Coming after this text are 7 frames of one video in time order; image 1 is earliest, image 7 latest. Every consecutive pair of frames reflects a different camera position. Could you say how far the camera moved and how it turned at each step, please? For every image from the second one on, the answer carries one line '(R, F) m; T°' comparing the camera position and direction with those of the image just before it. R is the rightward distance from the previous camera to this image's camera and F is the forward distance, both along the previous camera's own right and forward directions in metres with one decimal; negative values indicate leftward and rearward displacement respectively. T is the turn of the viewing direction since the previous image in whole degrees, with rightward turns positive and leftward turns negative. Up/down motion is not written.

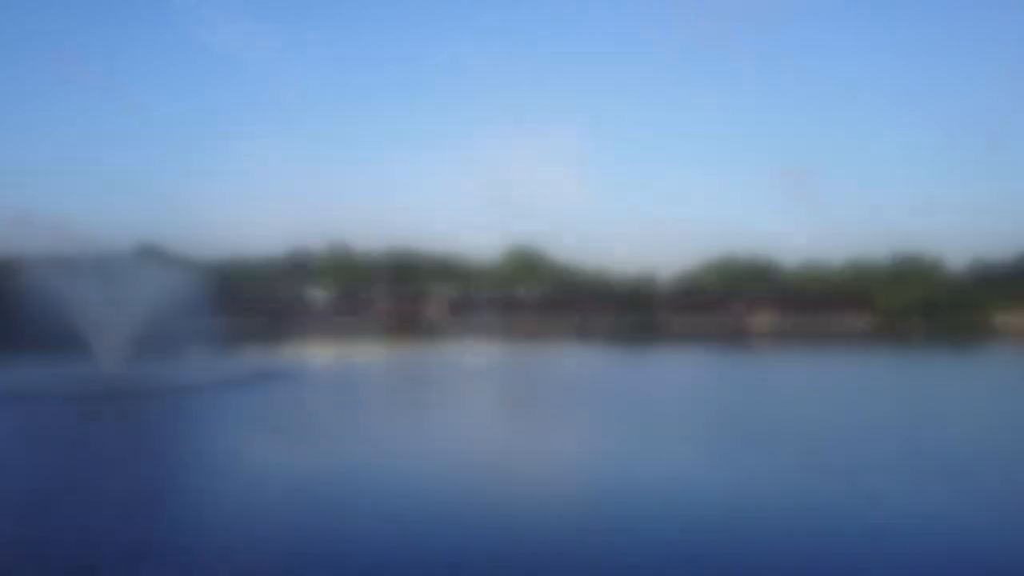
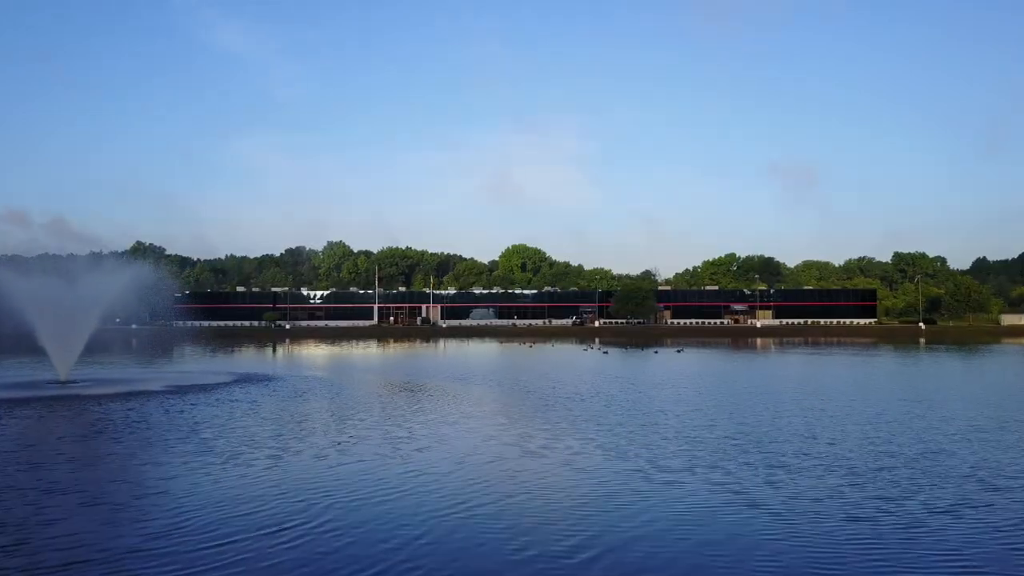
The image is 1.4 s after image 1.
(+0.4, +2.8) m; 0°
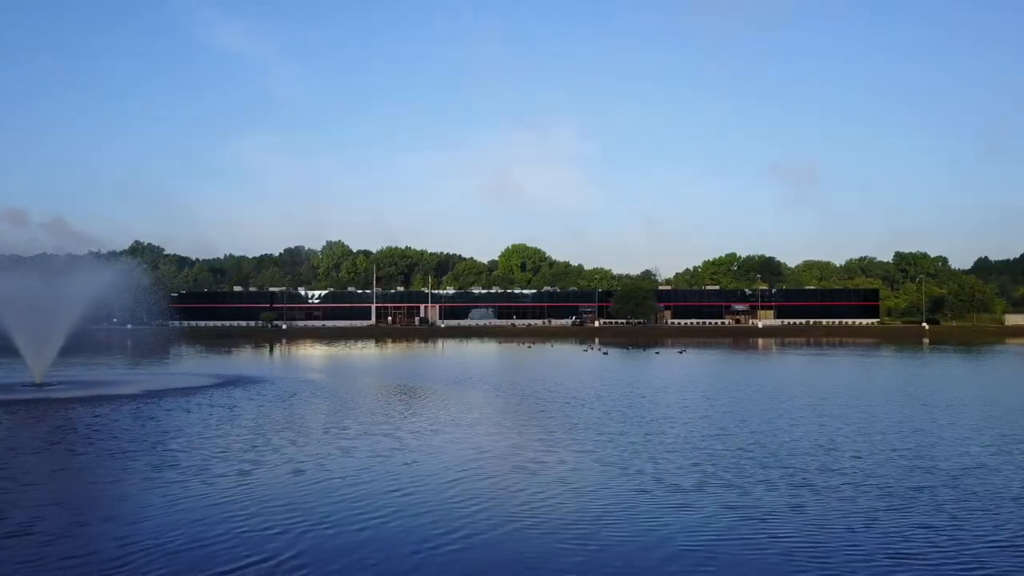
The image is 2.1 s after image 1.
(+0.2, +1.6) m; 0°
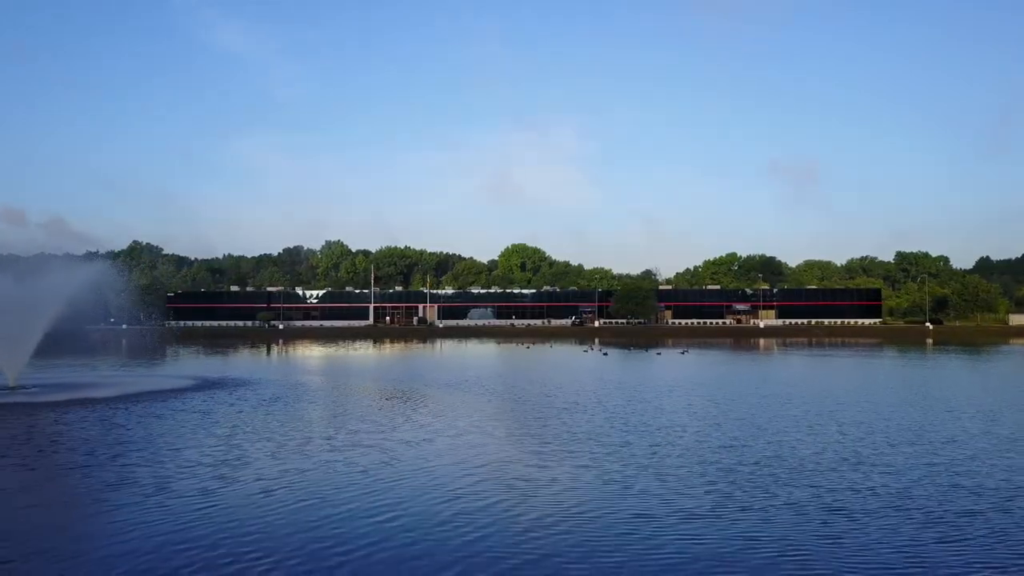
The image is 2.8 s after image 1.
(+0.2, +1.5) m; 0°
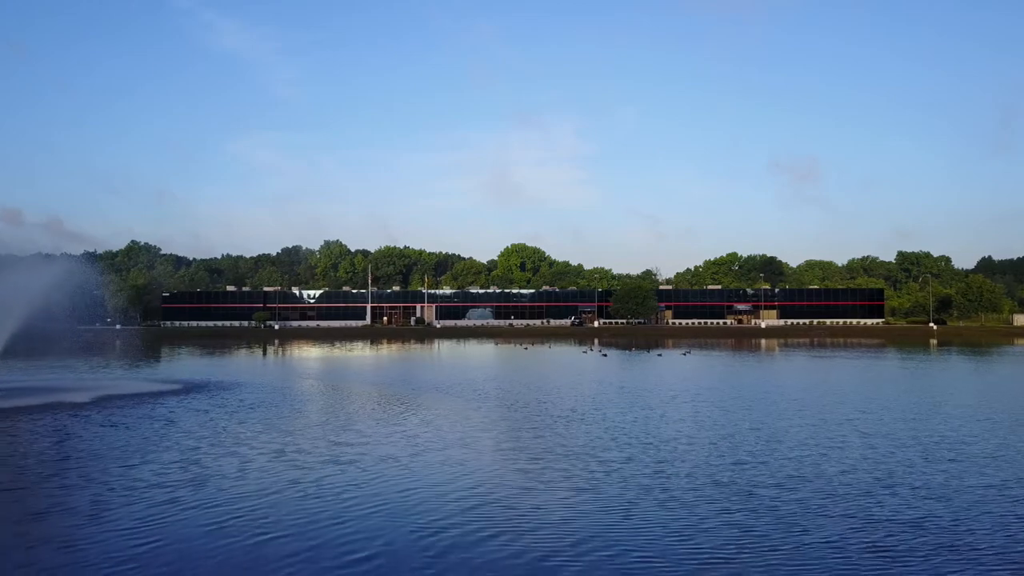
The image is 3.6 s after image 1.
(+0.2, +1.8) m; 0°
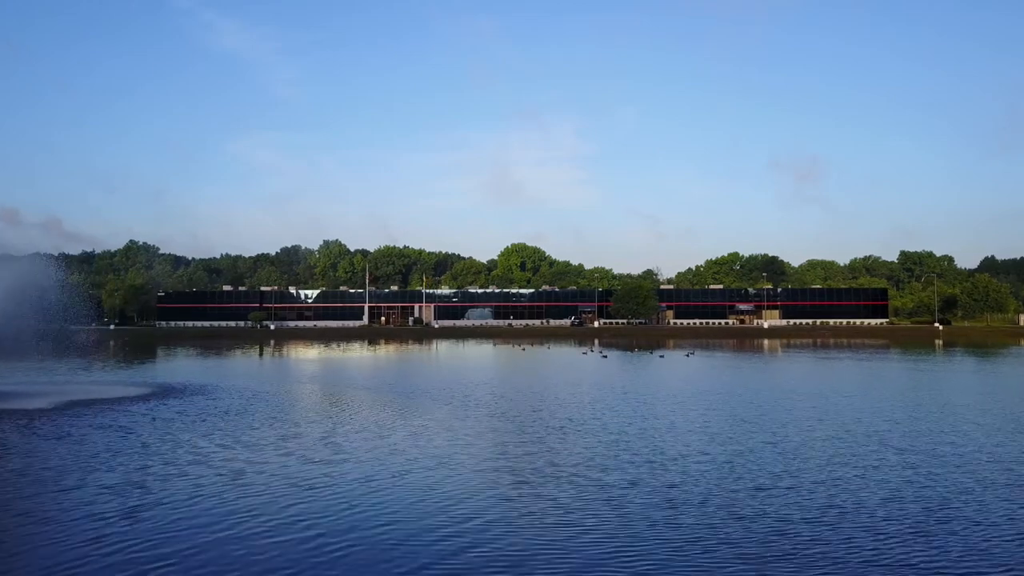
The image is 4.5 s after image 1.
(+0.2, +2.0) m; 0°
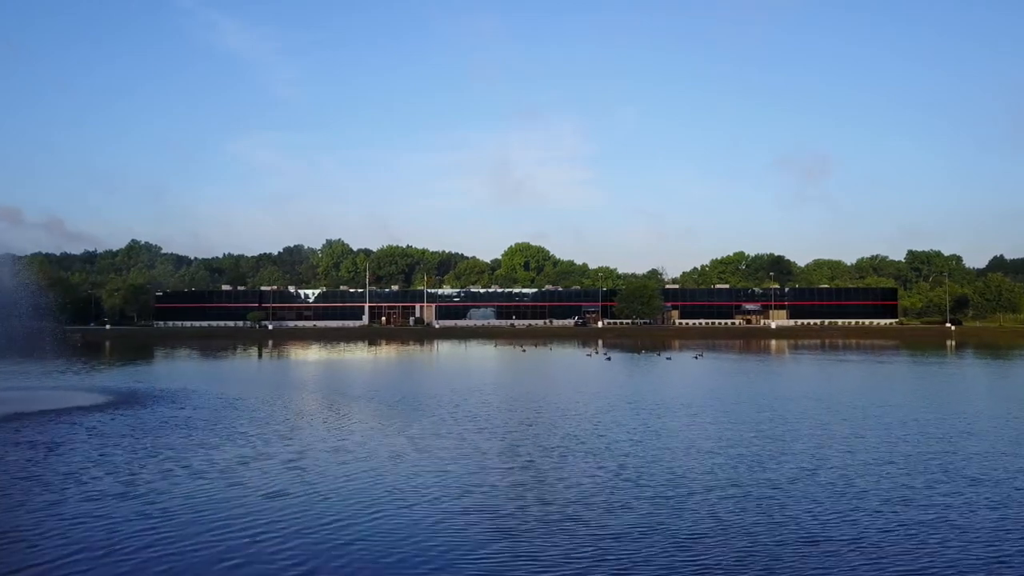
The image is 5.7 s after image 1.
(+0.4, +2.5) m; 0°
